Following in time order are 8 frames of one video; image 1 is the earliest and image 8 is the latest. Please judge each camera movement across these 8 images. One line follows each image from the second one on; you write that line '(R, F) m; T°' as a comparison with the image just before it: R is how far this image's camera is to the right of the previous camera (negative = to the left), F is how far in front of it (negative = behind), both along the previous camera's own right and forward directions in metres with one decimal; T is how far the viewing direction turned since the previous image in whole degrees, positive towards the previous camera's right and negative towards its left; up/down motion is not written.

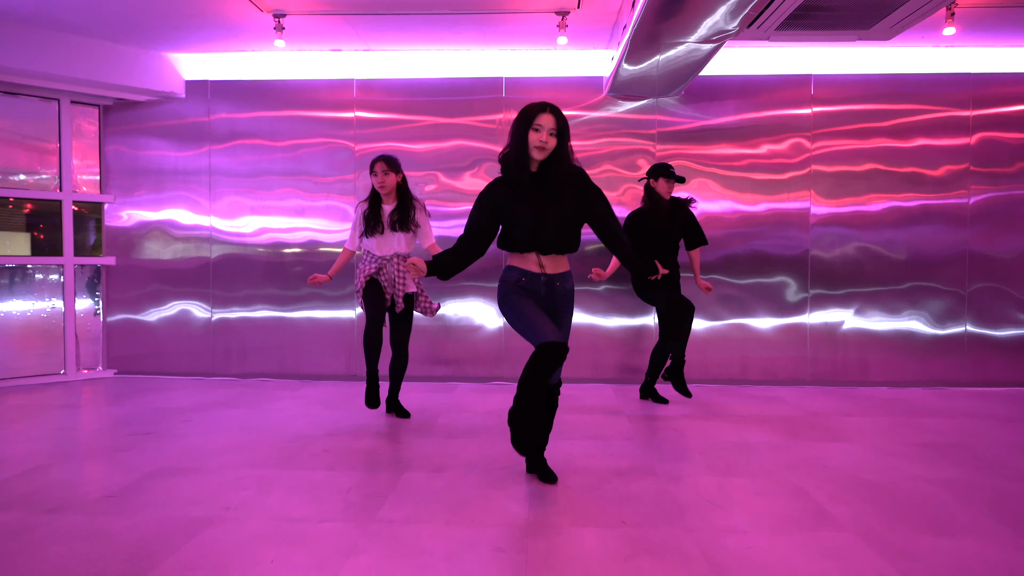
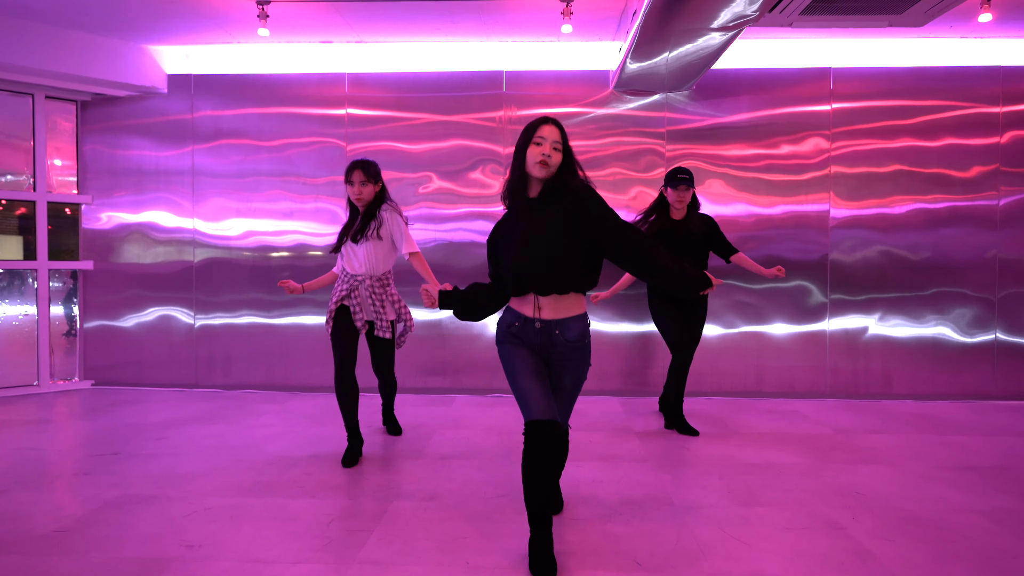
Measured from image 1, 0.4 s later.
(0.0, +0.3) m; 0°
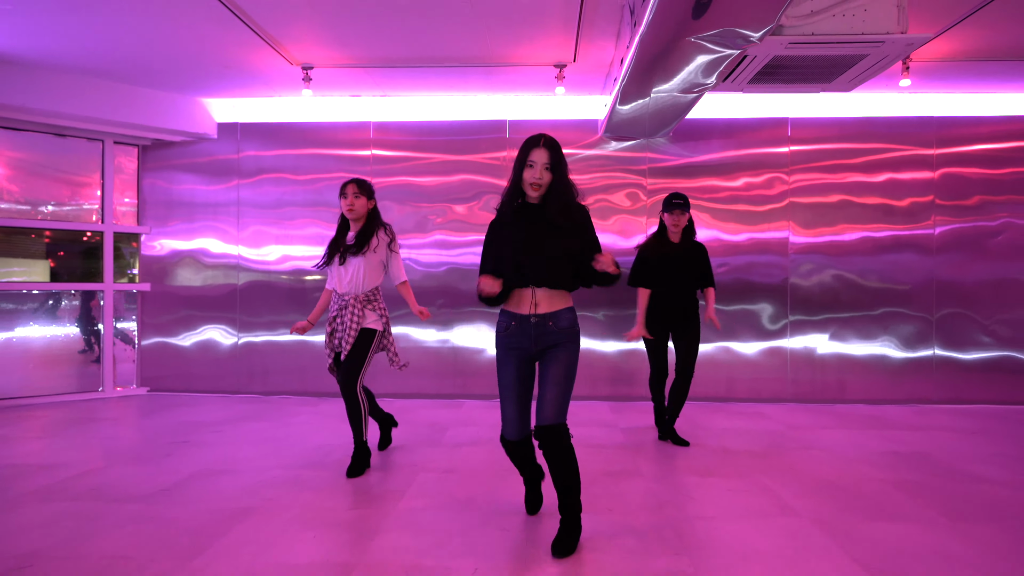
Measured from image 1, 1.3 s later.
(0.0, -0.7) m; 0°
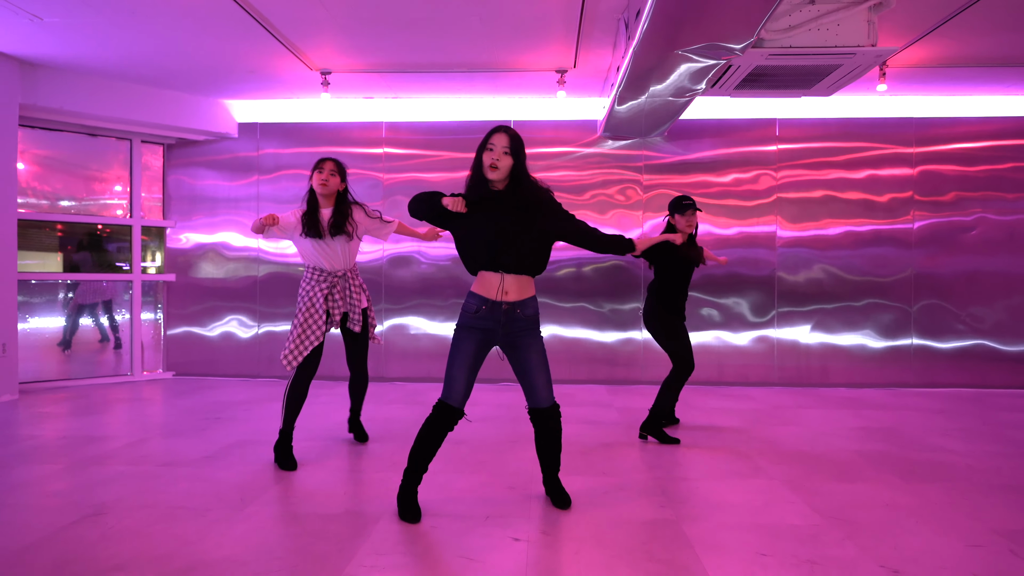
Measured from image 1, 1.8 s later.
(0.0, -0.3) m; 0°
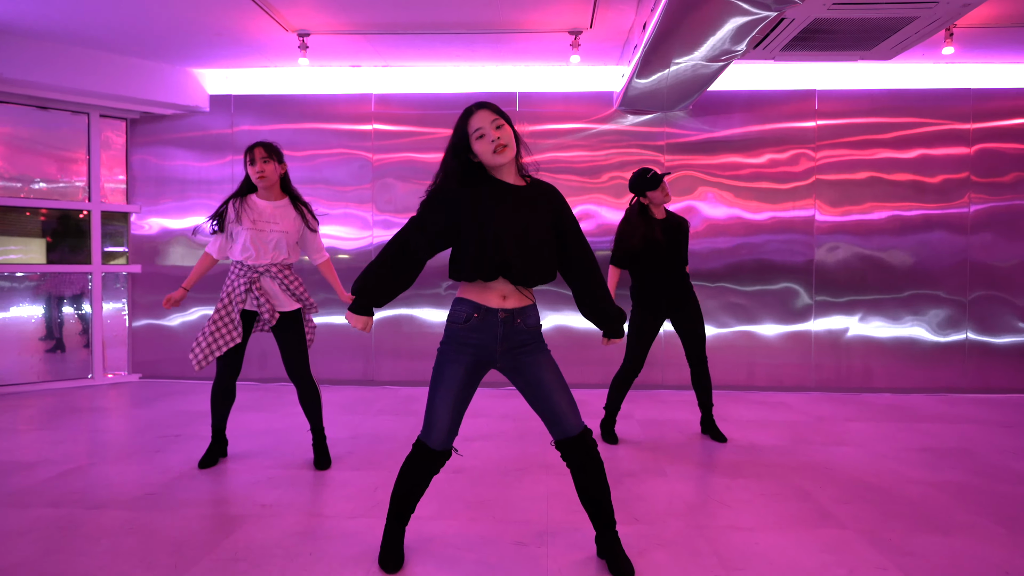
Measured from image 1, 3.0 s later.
(0.0, +0.6) m; 0°
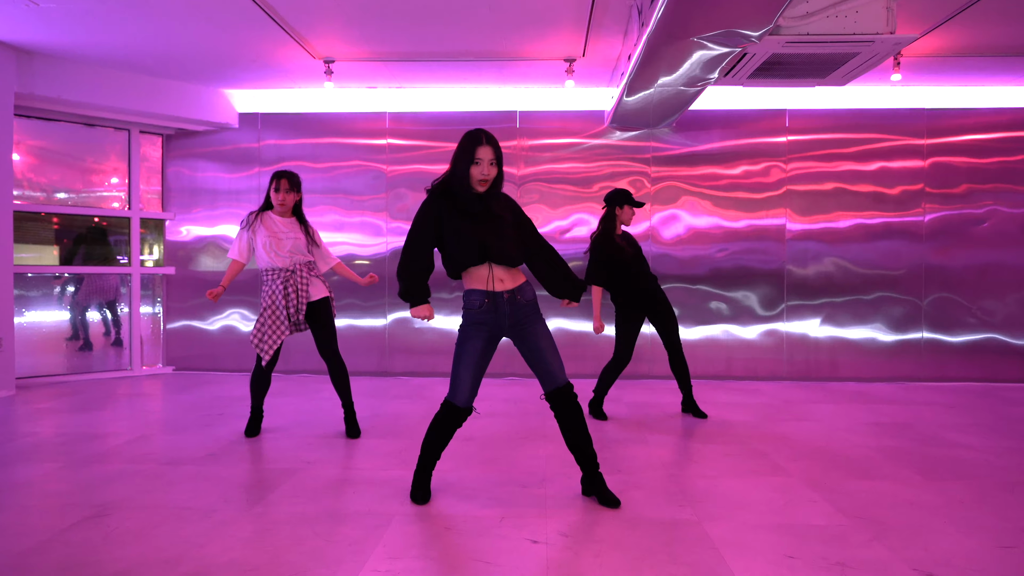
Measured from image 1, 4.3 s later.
(0.0, -0.5) m; 0°
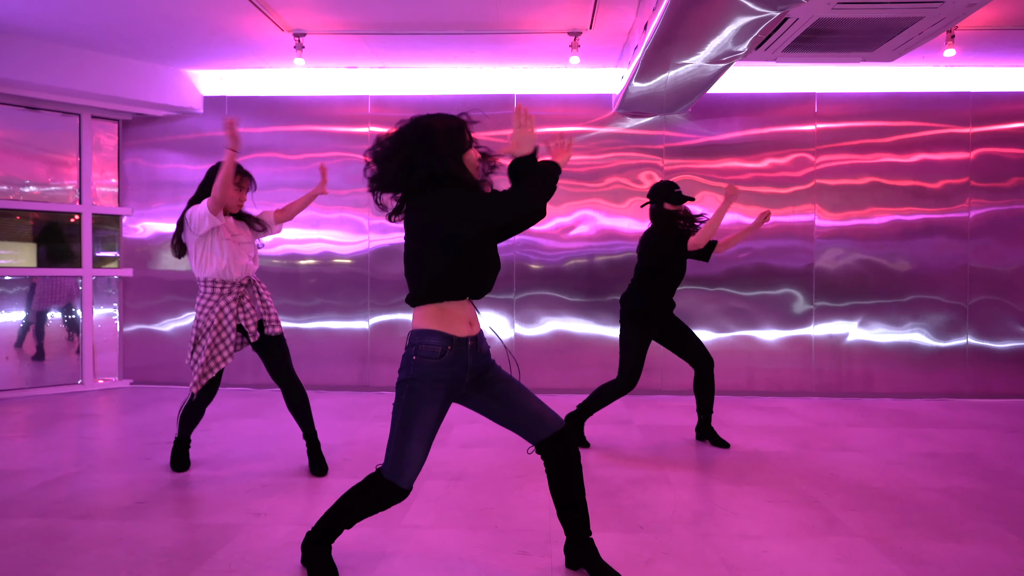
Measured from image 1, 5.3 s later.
(0.0, +0.6) m; 0°
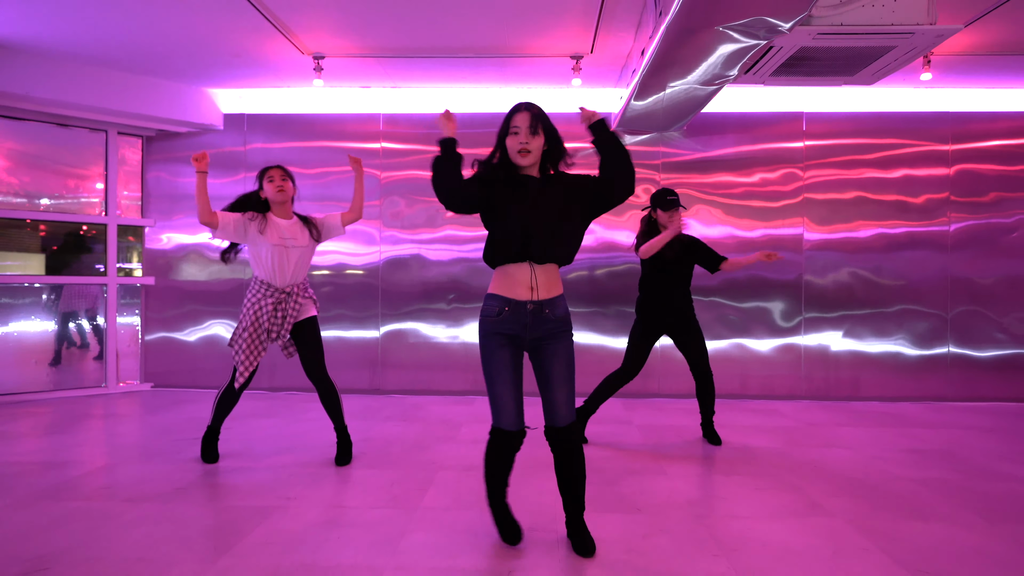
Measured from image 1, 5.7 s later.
(0.0, -0.3) m; 0°
